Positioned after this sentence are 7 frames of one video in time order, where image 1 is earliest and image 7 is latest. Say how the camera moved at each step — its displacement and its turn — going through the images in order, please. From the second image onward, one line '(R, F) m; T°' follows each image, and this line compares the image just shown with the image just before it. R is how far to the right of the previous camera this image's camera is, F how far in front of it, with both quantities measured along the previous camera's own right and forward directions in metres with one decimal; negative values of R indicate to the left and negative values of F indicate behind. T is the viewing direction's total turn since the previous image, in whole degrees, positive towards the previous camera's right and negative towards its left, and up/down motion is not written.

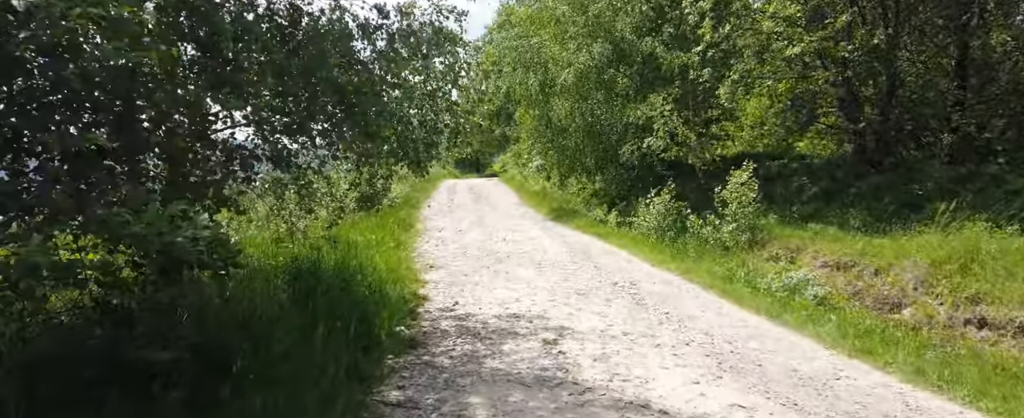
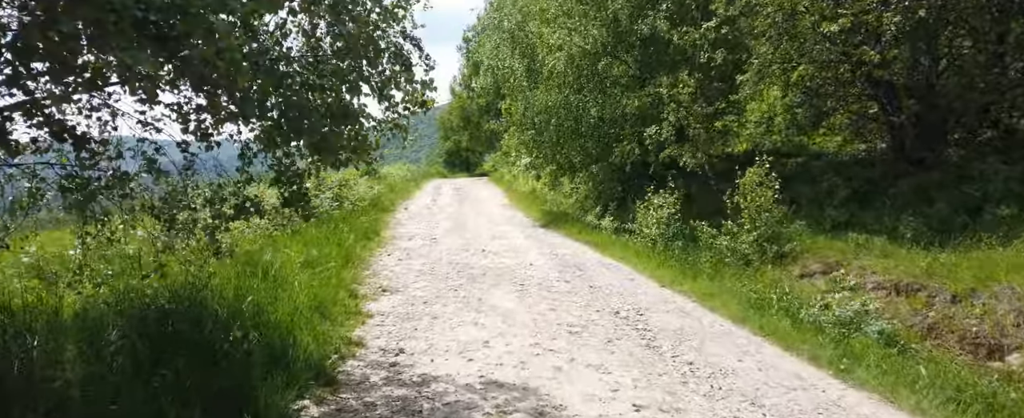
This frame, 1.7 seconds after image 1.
(+0.3, +2.5) m; +1°
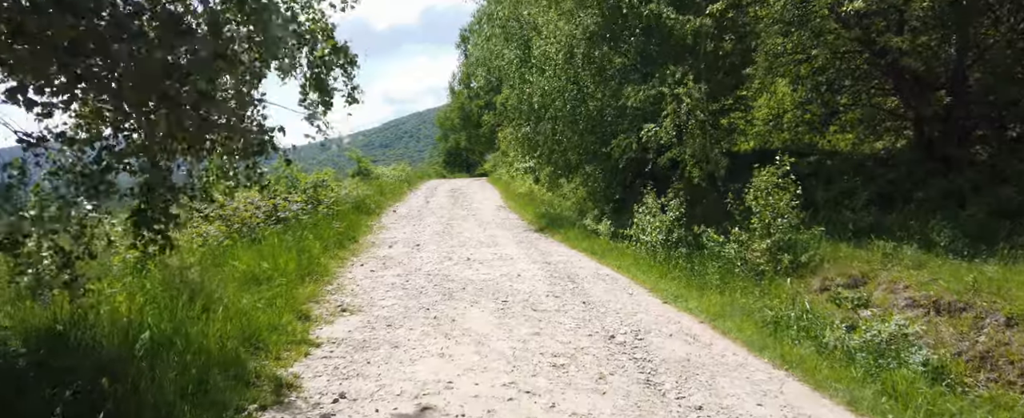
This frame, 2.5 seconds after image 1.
(+0.3, +1.2) m; 0°
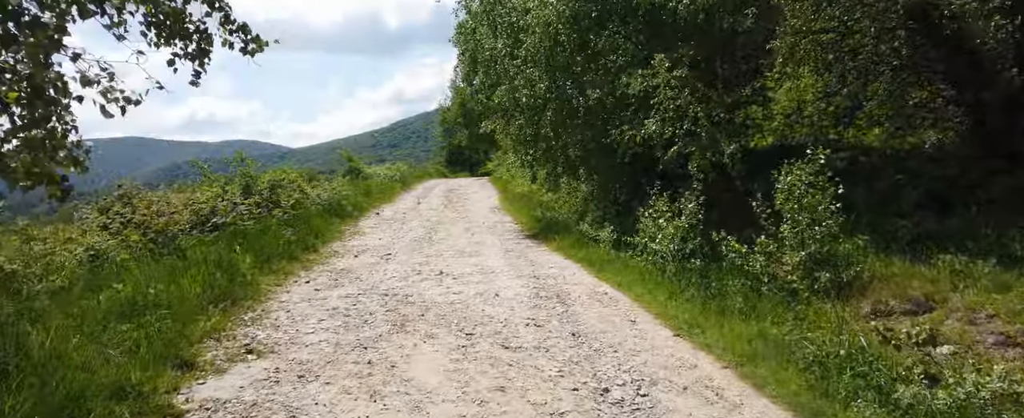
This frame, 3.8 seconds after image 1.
(+0.5, +2.0) m; -1°
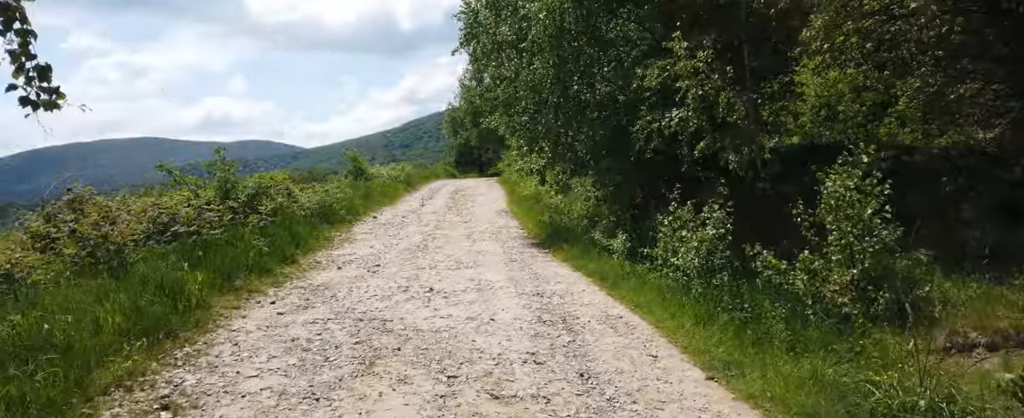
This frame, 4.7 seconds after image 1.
(+0.2, +1.4) m; -1°
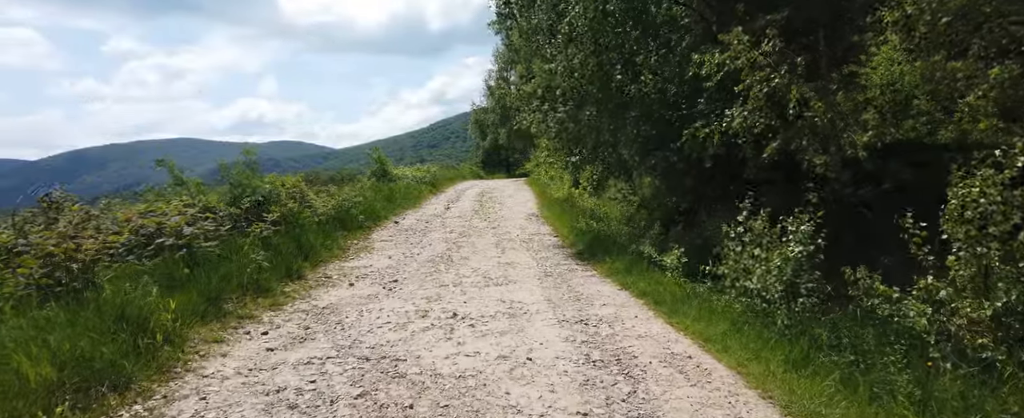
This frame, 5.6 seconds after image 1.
(-0.2, +1.5) m; -2°
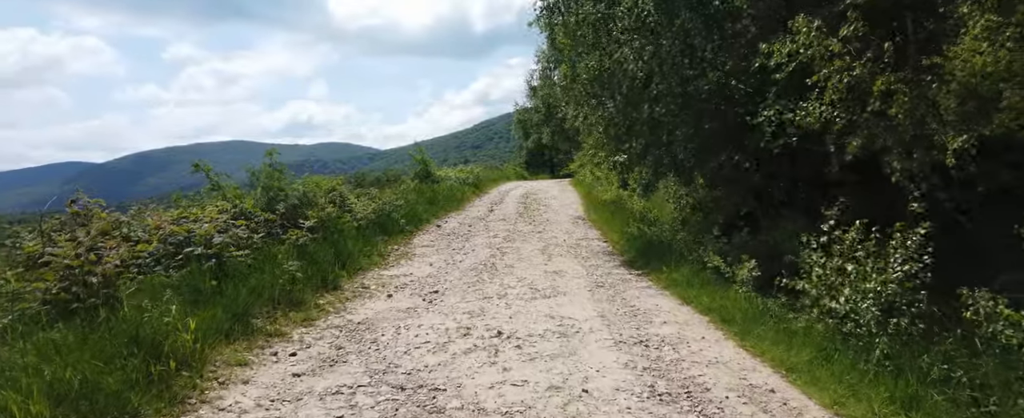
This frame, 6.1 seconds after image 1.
(-0.1, +0.8) m; -4°
